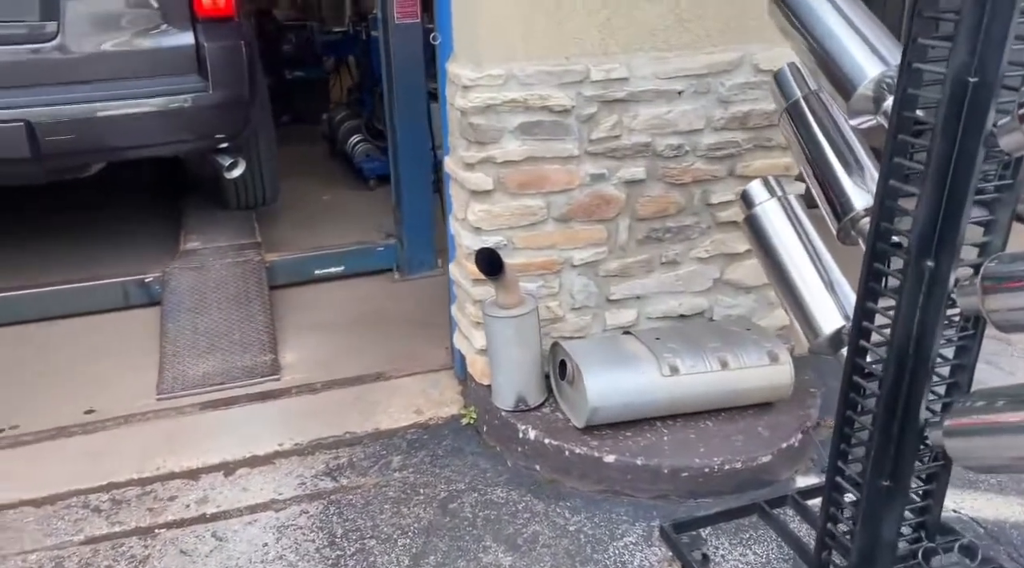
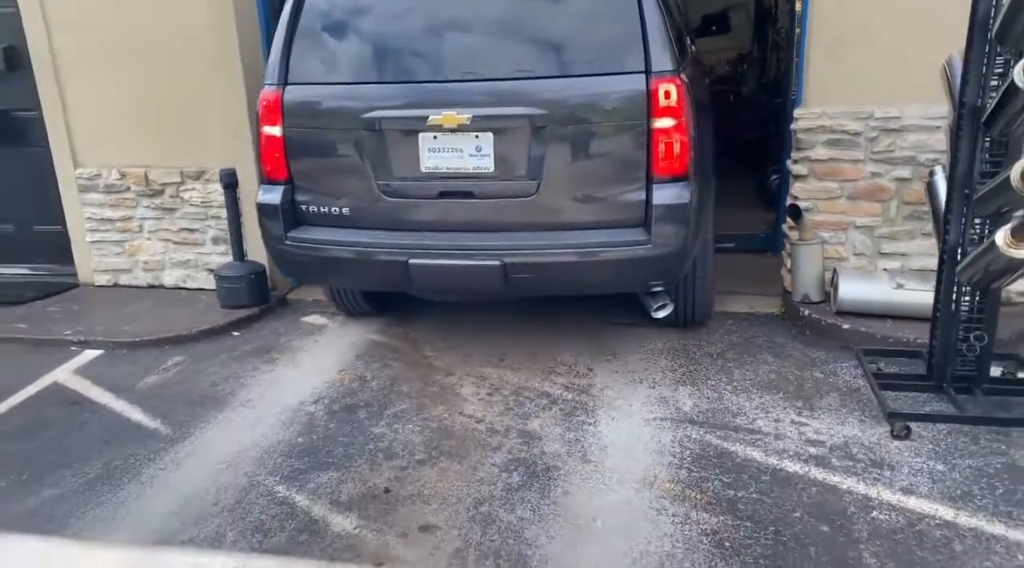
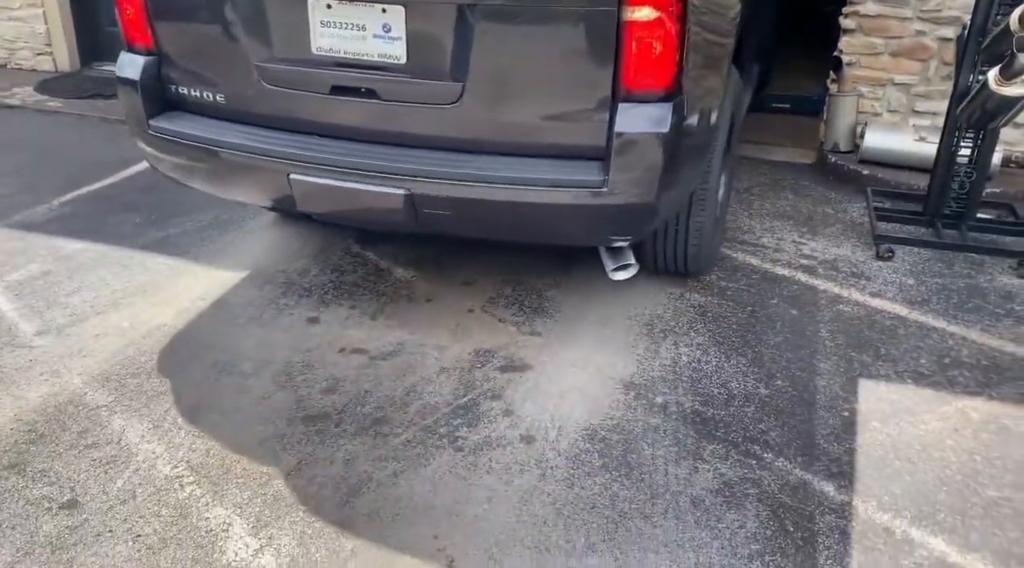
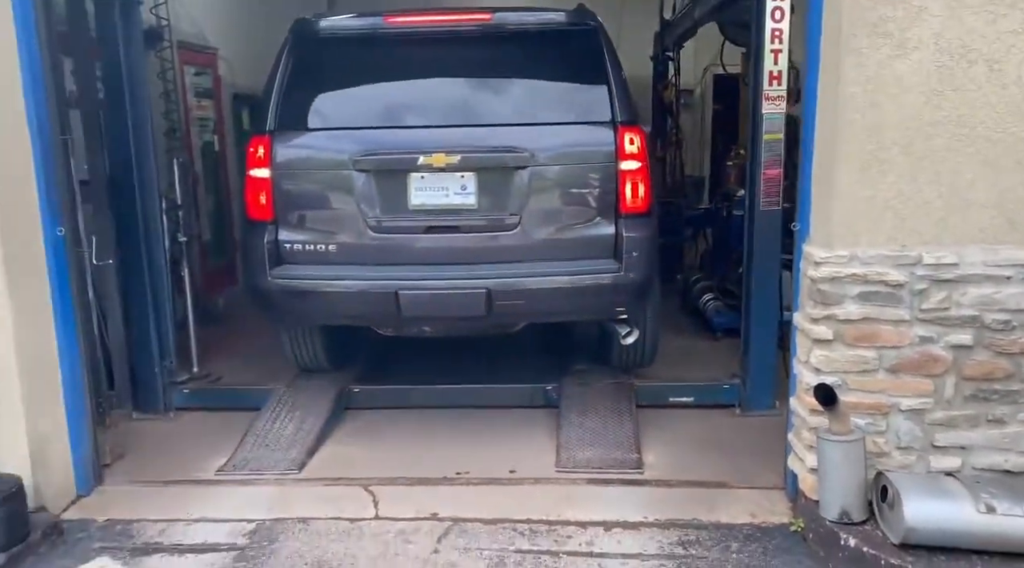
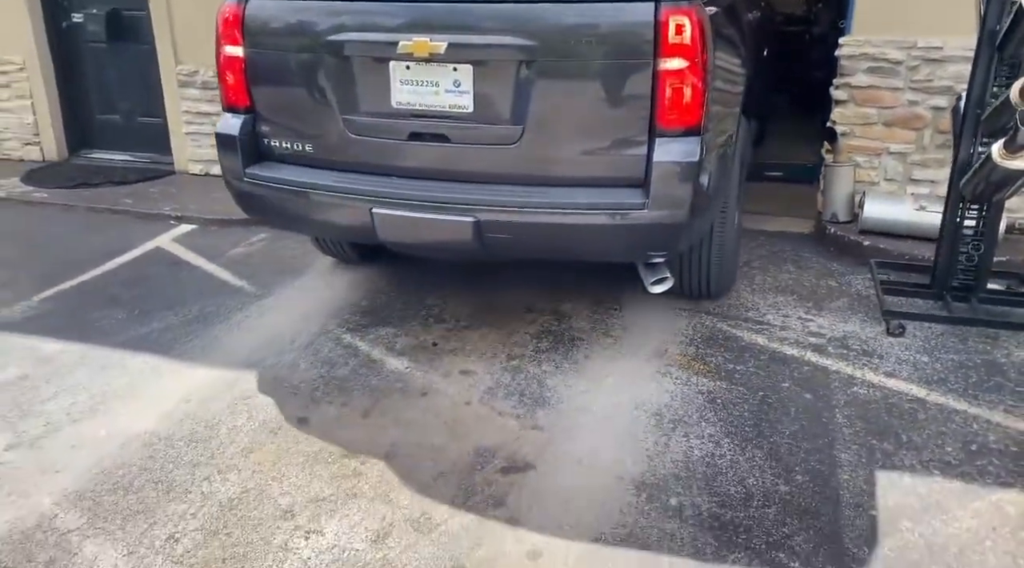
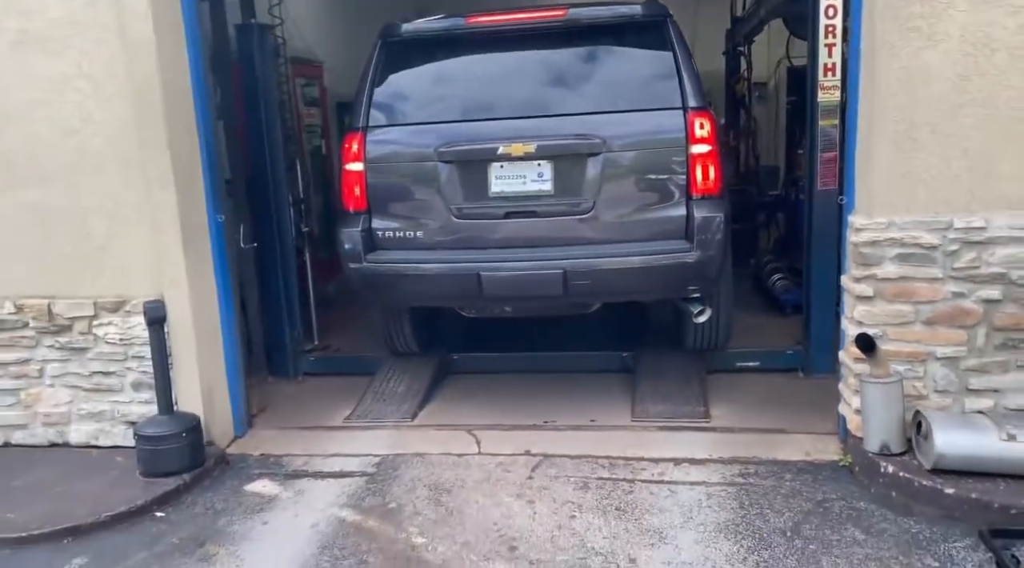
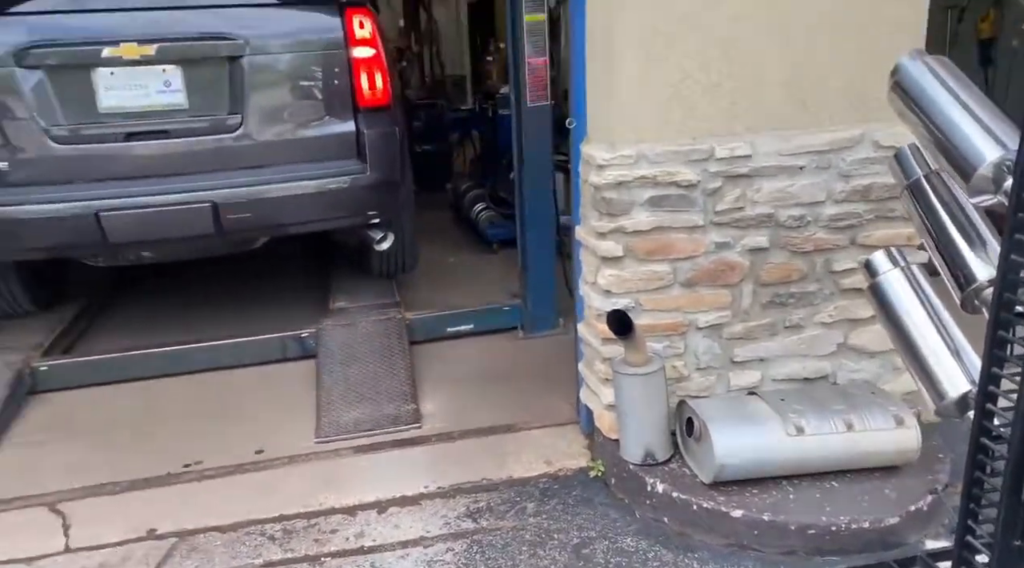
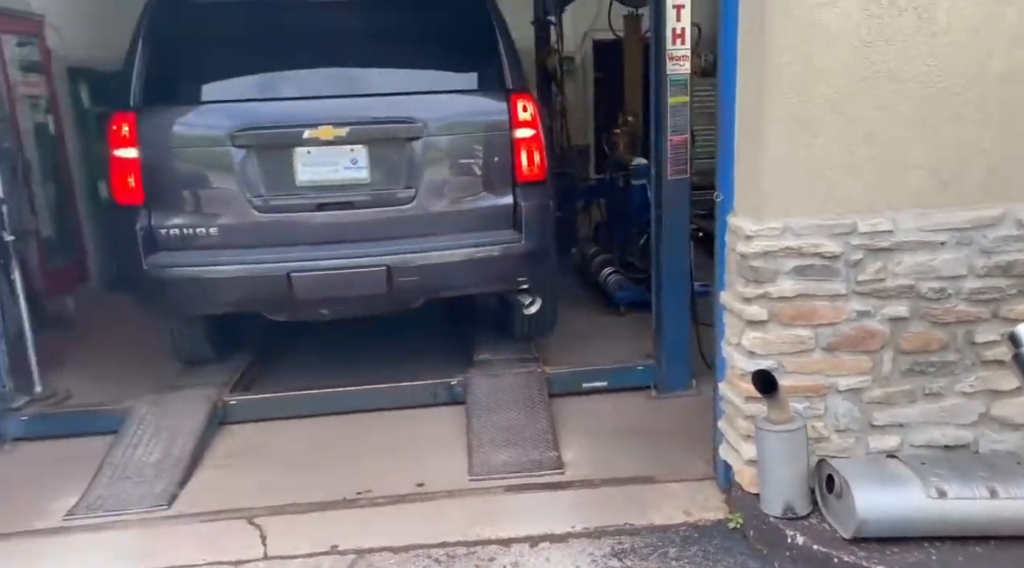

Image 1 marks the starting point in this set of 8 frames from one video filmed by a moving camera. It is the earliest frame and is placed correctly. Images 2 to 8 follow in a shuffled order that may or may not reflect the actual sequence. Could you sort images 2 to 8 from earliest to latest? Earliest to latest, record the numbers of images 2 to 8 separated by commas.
7, 8, 4, 6, 2, 5, 3
